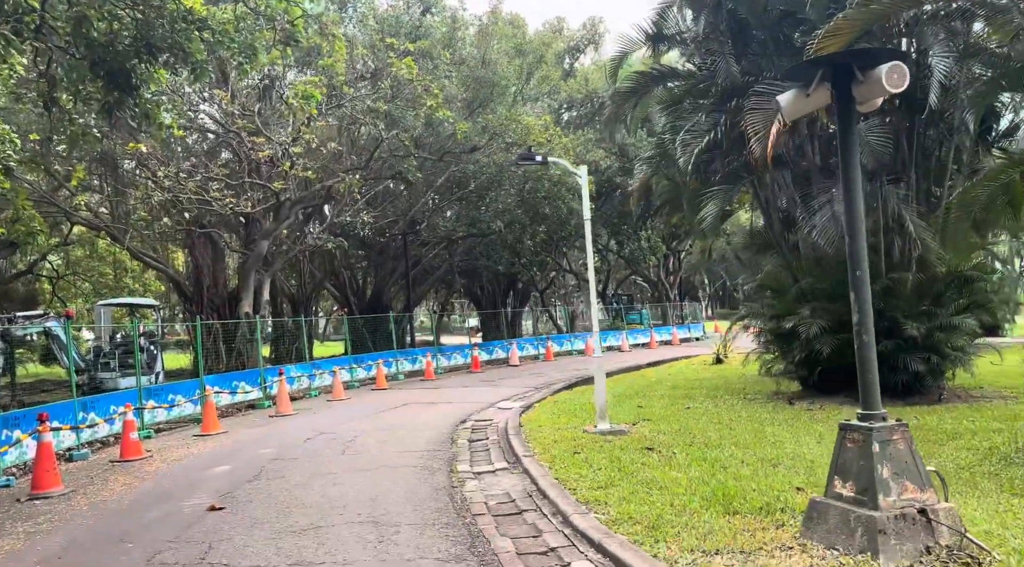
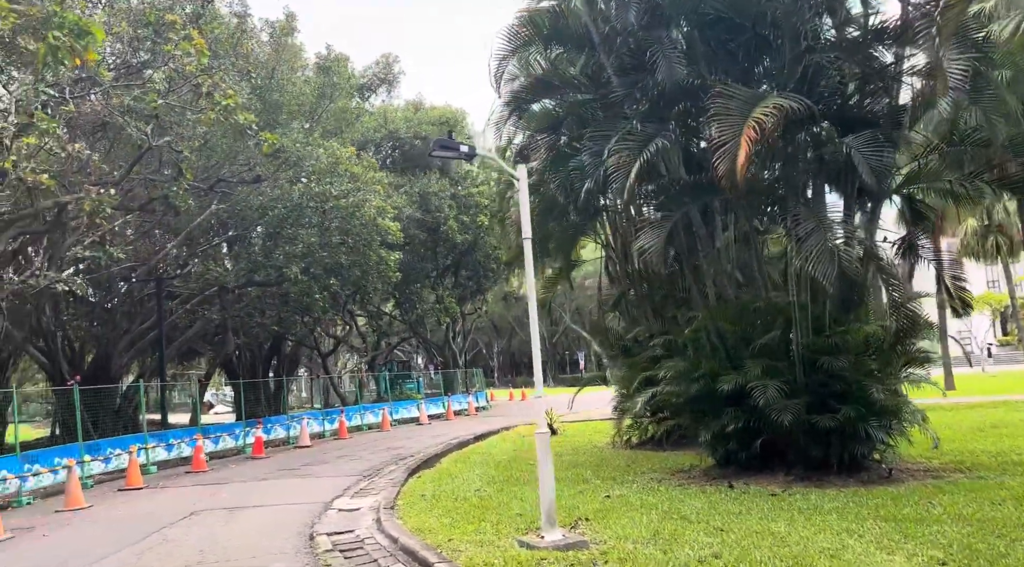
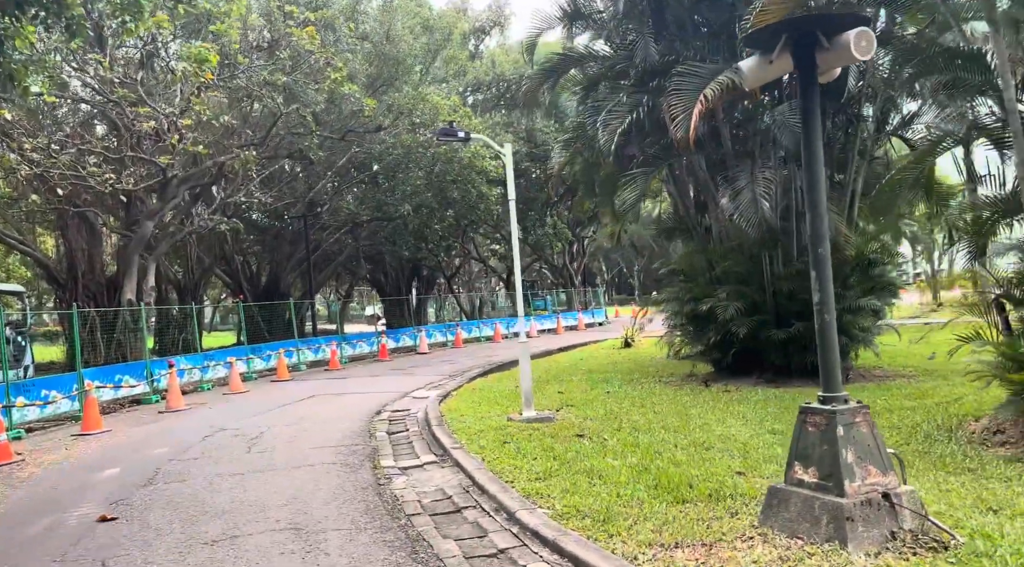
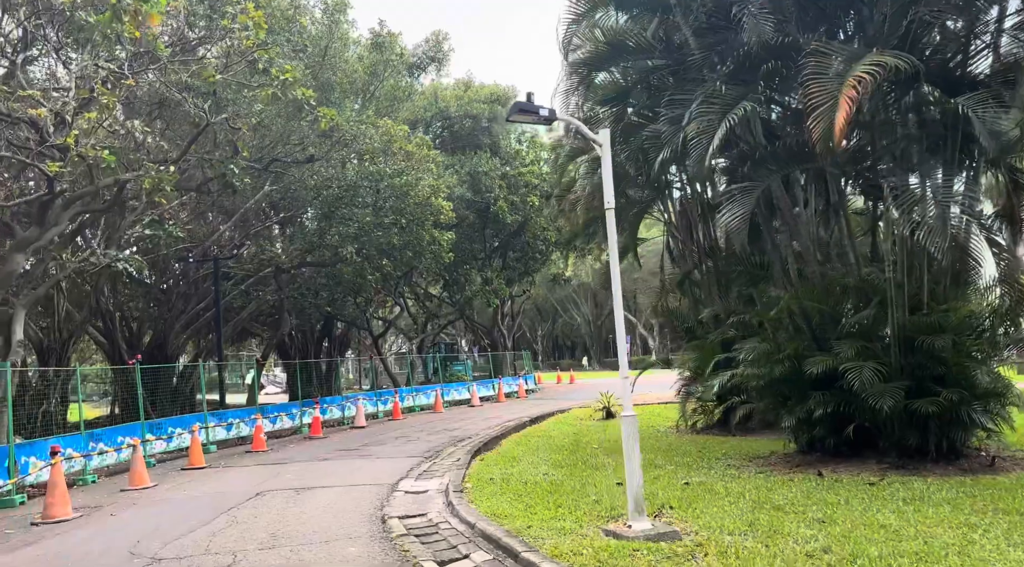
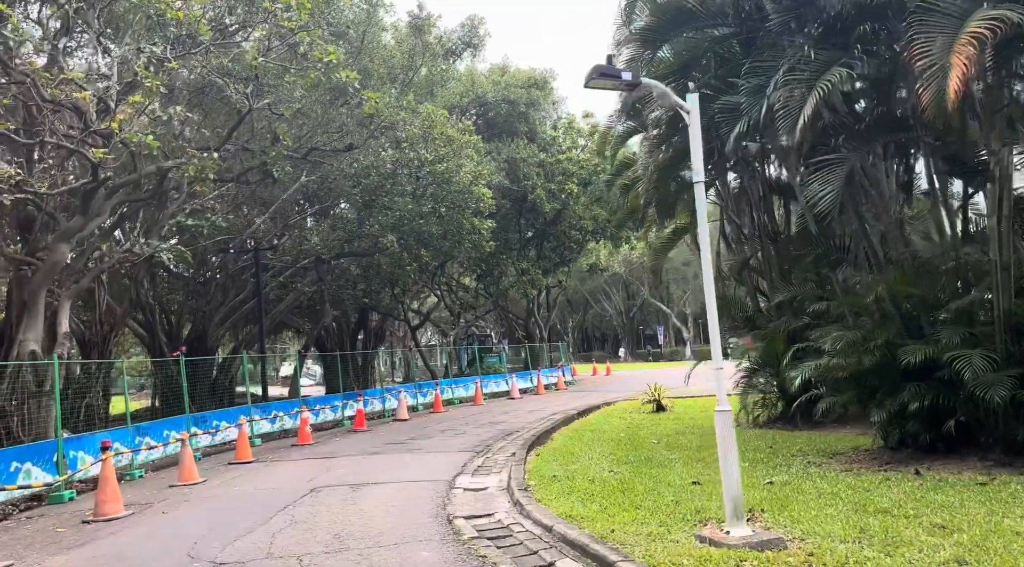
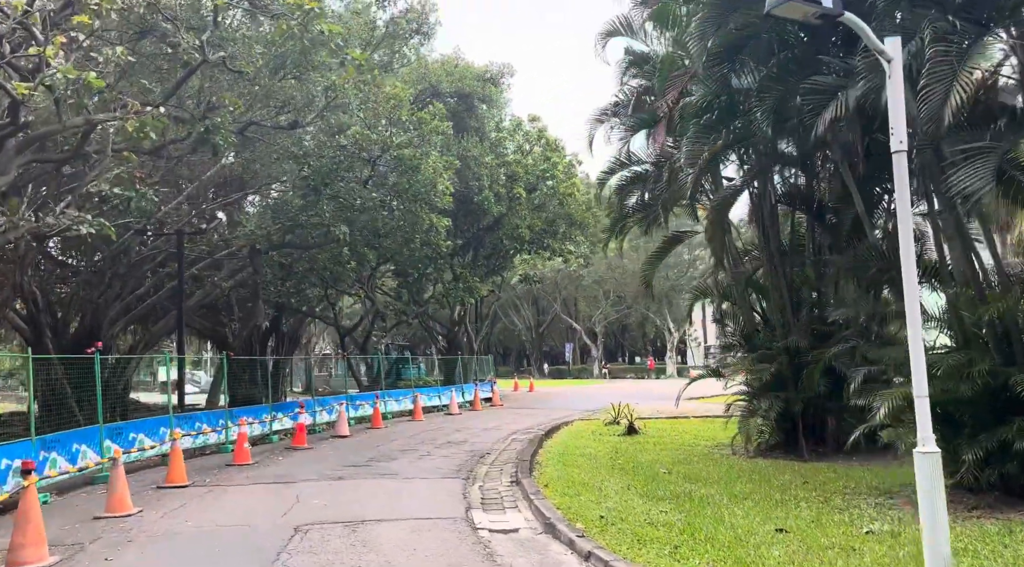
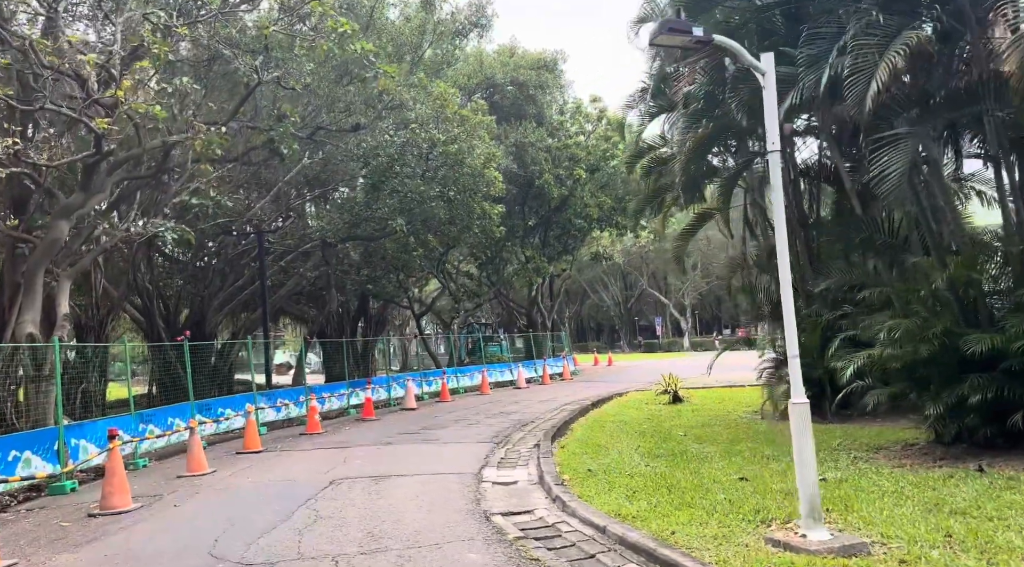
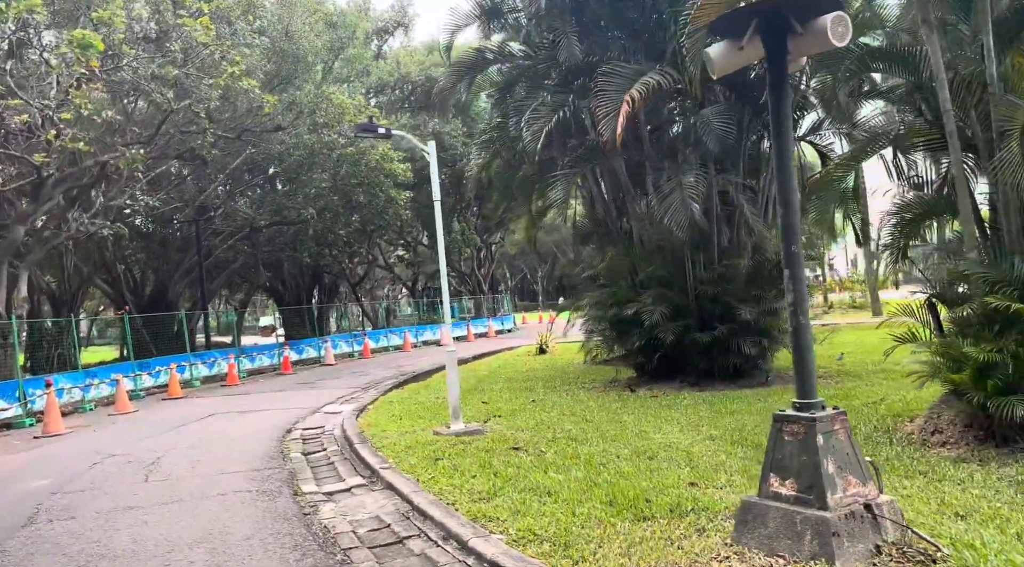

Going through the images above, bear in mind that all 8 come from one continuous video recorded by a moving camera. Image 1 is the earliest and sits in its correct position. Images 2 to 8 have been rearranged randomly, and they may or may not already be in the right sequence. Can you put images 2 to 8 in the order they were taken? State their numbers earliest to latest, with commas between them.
3, 8, 2, 4, 5, 7, 6
